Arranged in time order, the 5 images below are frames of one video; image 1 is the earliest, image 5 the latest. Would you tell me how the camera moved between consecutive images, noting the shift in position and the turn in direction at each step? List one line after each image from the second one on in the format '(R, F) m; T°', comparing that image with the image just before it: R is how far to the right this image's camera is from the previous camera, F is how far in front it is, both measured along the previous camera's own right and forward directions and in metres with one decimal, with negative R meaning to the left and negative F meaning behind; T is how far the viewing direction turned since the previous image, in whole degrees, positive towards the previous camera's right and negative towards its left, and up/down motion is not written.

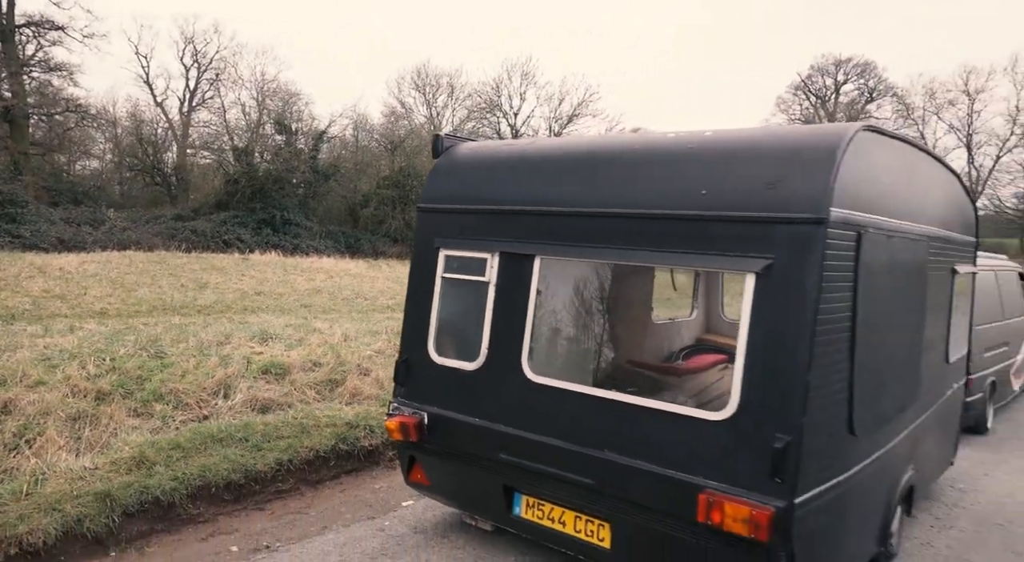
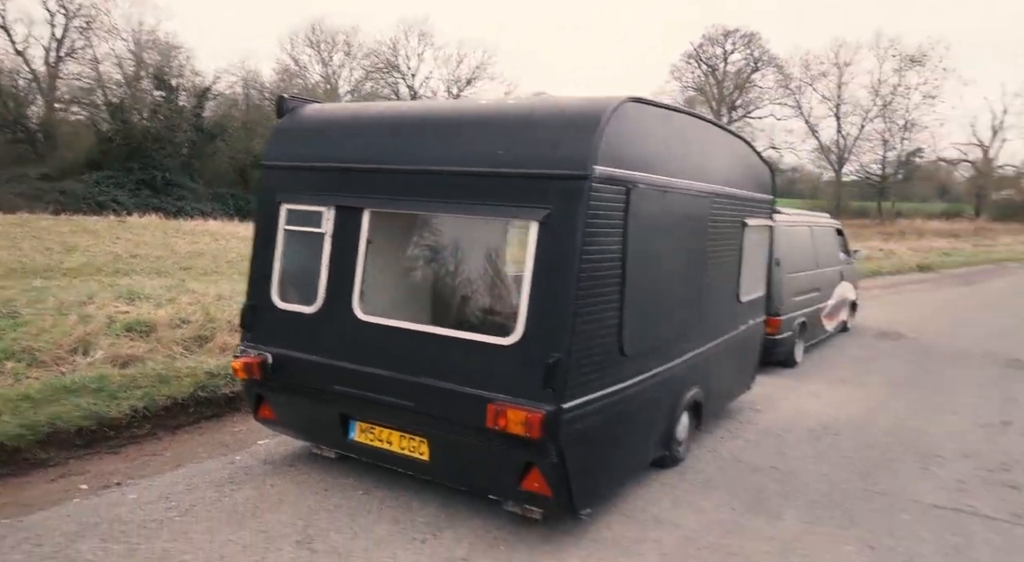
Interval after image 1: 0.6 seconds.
(+0.5, -0.4) m; +8°
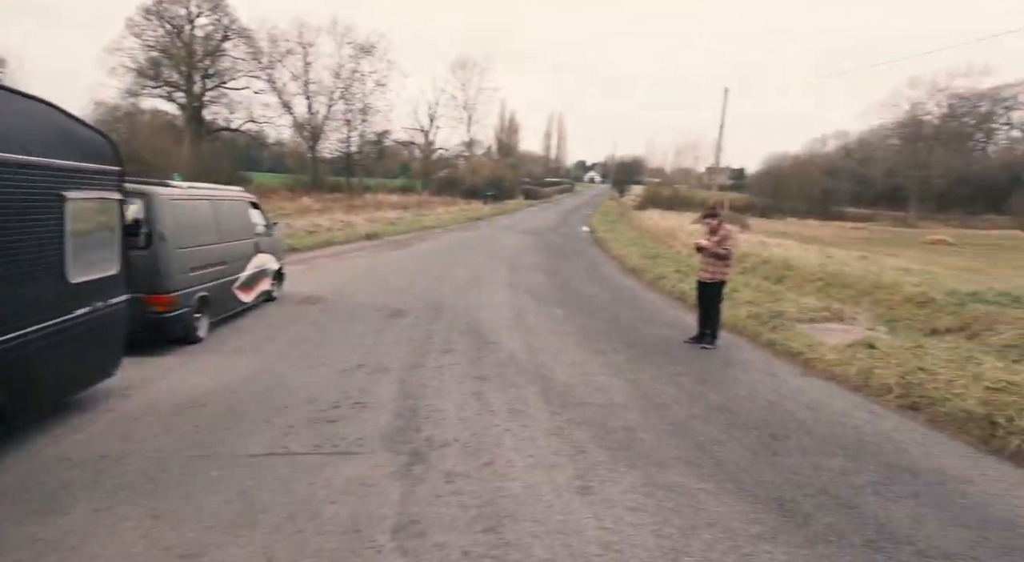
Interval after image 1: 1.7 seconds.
(+1.3, -0.5) m; +41°
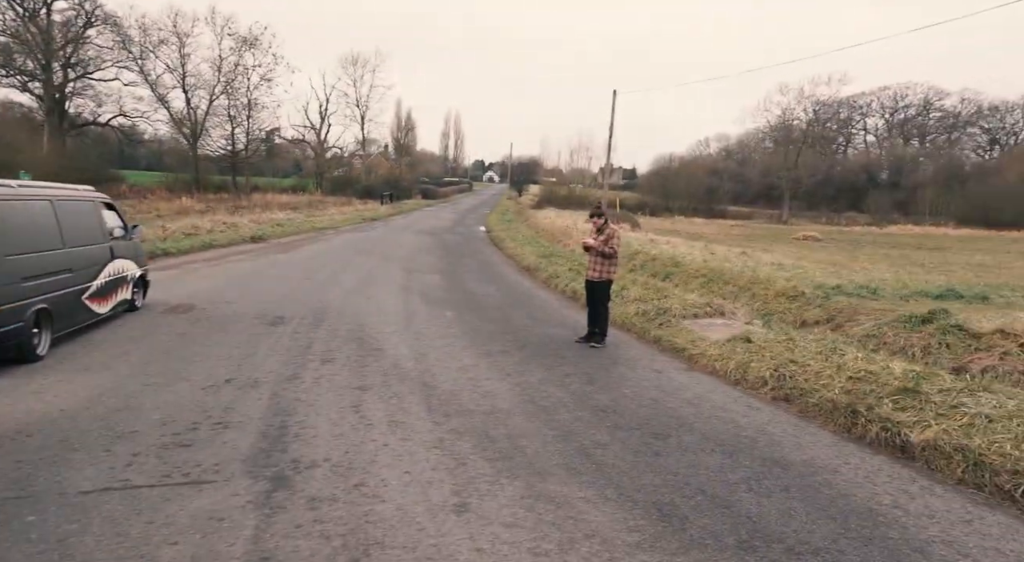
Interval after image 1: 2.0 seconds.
(+0.2, +0.2) m; +9°
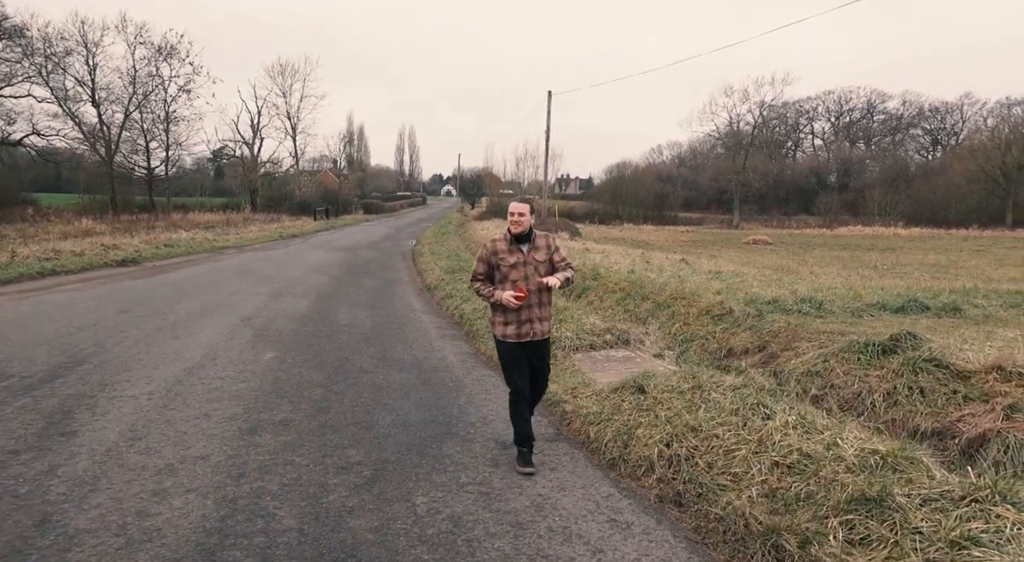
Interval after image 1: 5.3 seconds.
(+1.6, +2.4) m; +3°
